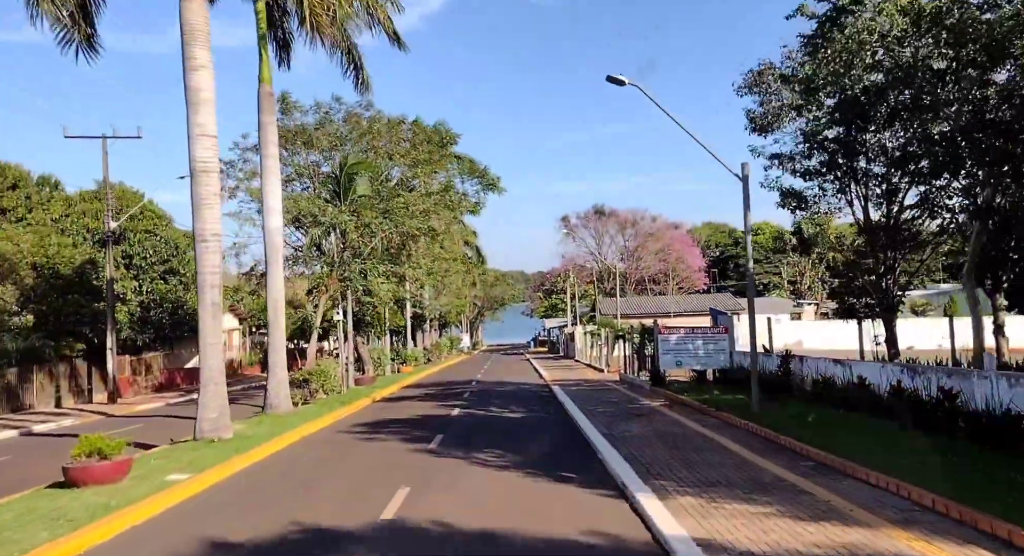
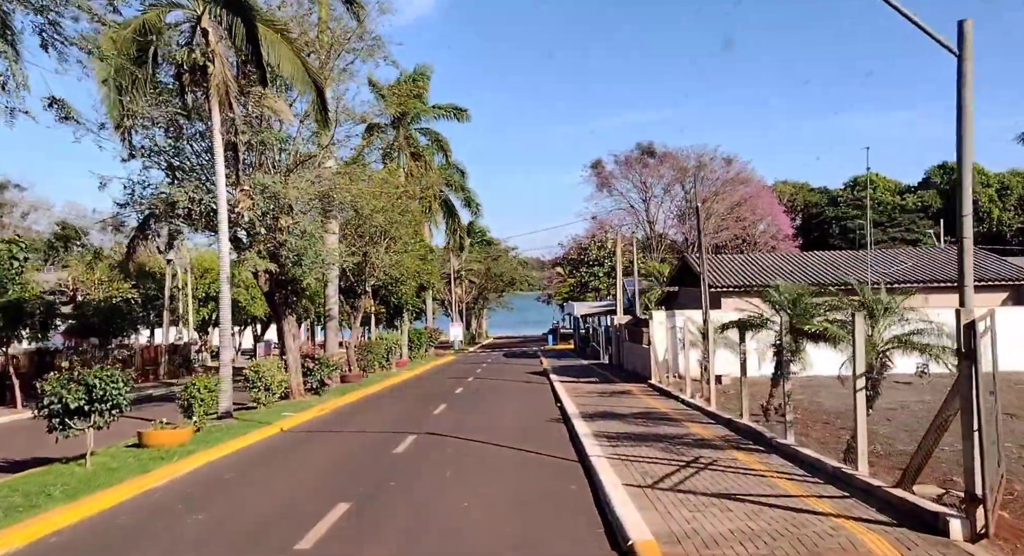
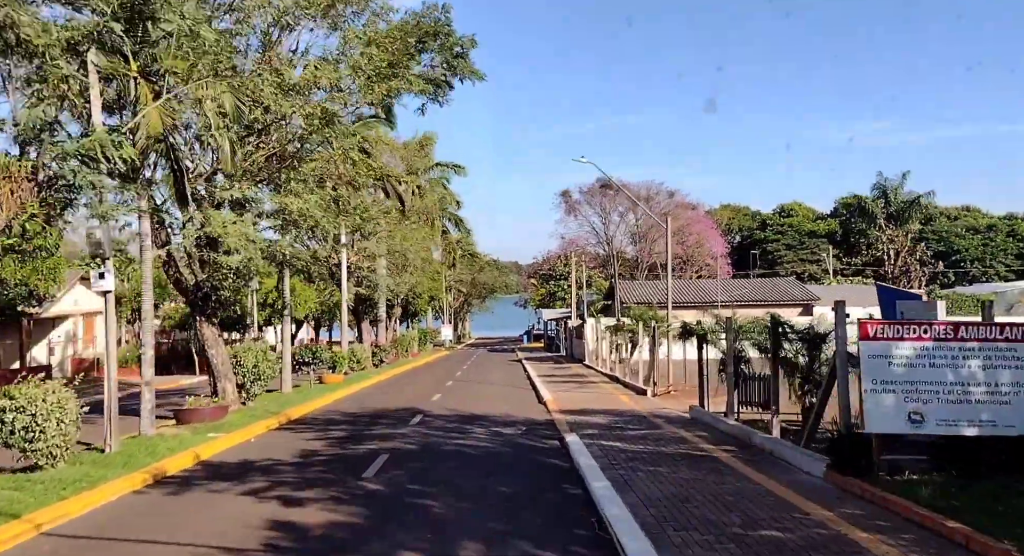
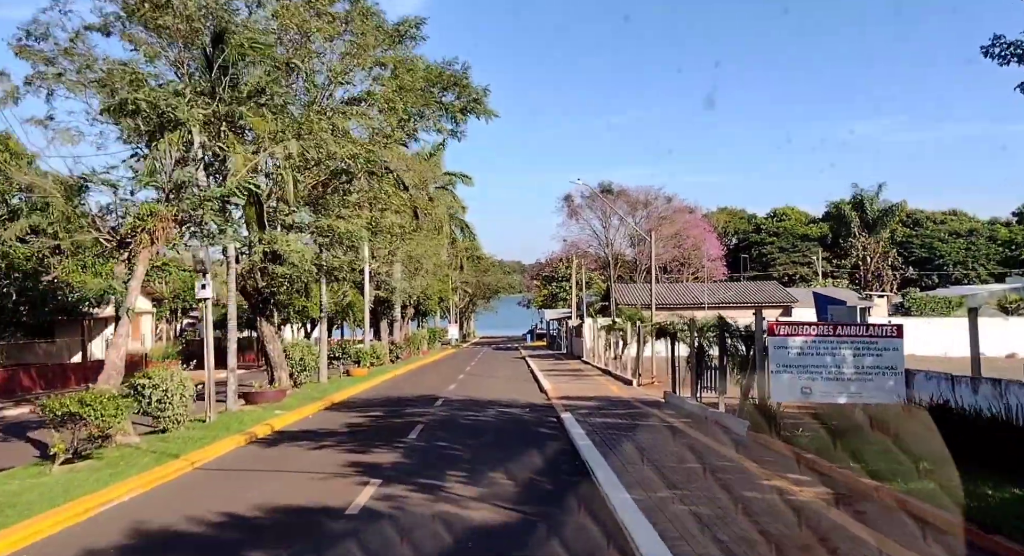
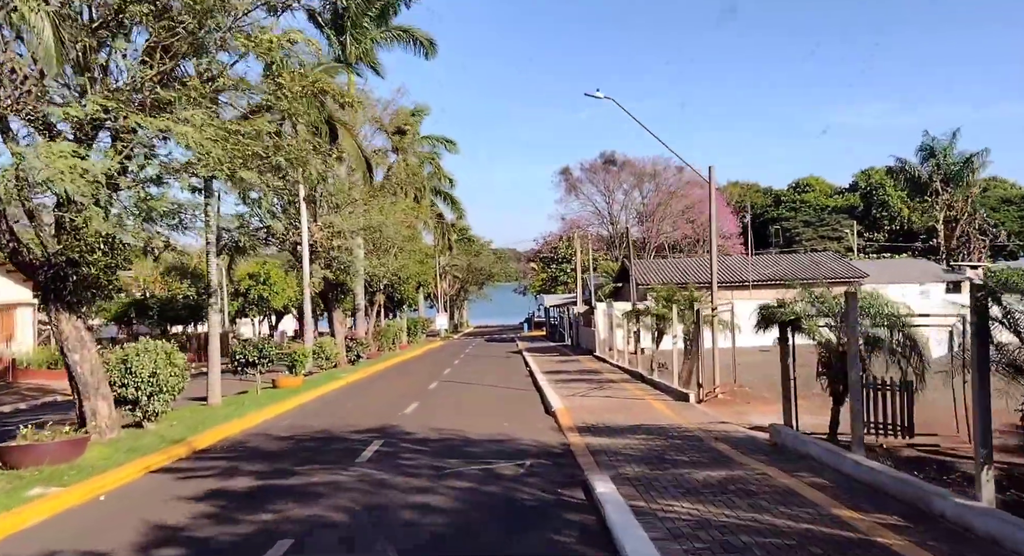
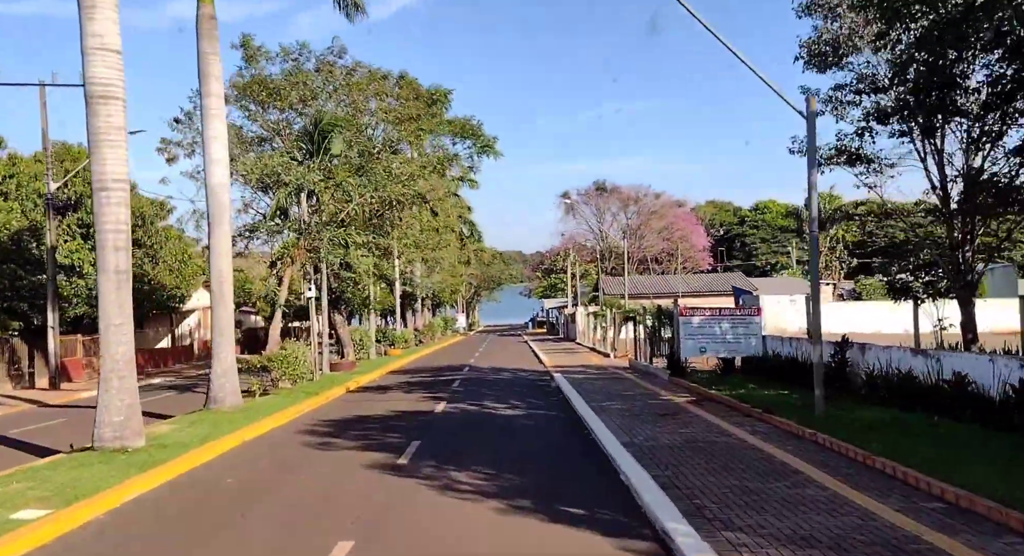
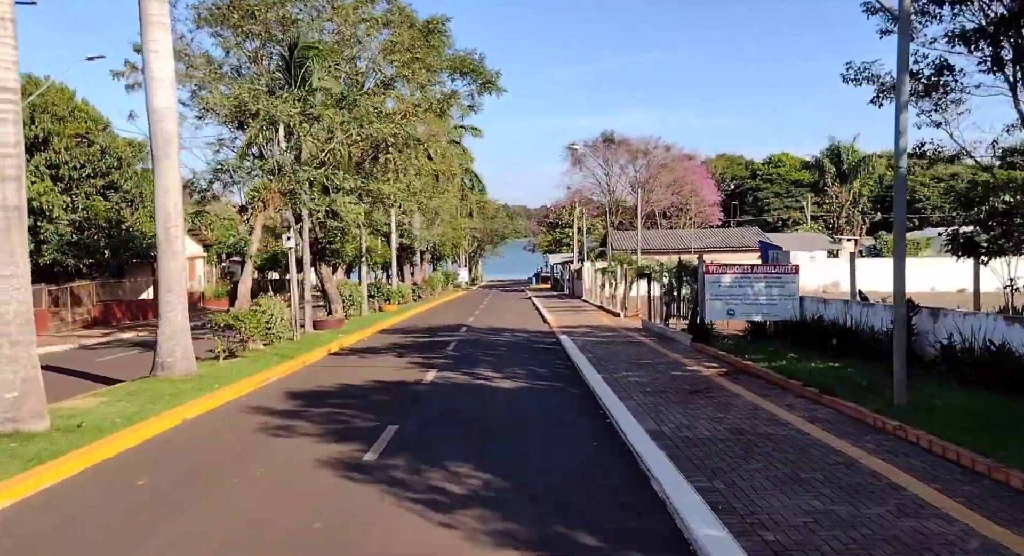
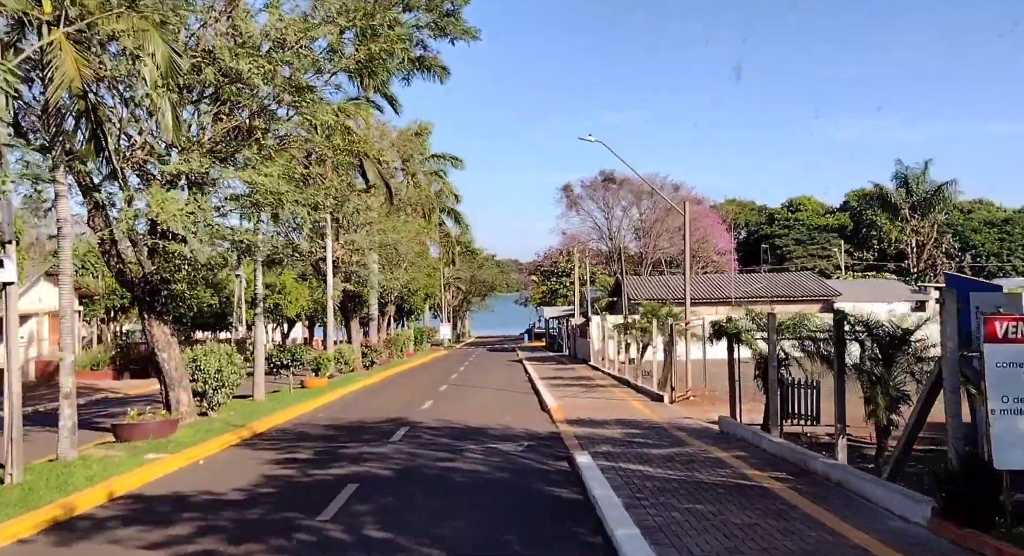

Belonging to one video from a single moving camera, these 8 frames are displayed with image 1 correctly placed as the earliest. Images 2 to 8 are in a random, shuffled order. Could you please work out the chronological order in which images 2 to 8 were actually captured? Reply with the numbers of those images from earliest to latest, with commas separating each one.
6, 7, 4, 3, 8, 5, 2
